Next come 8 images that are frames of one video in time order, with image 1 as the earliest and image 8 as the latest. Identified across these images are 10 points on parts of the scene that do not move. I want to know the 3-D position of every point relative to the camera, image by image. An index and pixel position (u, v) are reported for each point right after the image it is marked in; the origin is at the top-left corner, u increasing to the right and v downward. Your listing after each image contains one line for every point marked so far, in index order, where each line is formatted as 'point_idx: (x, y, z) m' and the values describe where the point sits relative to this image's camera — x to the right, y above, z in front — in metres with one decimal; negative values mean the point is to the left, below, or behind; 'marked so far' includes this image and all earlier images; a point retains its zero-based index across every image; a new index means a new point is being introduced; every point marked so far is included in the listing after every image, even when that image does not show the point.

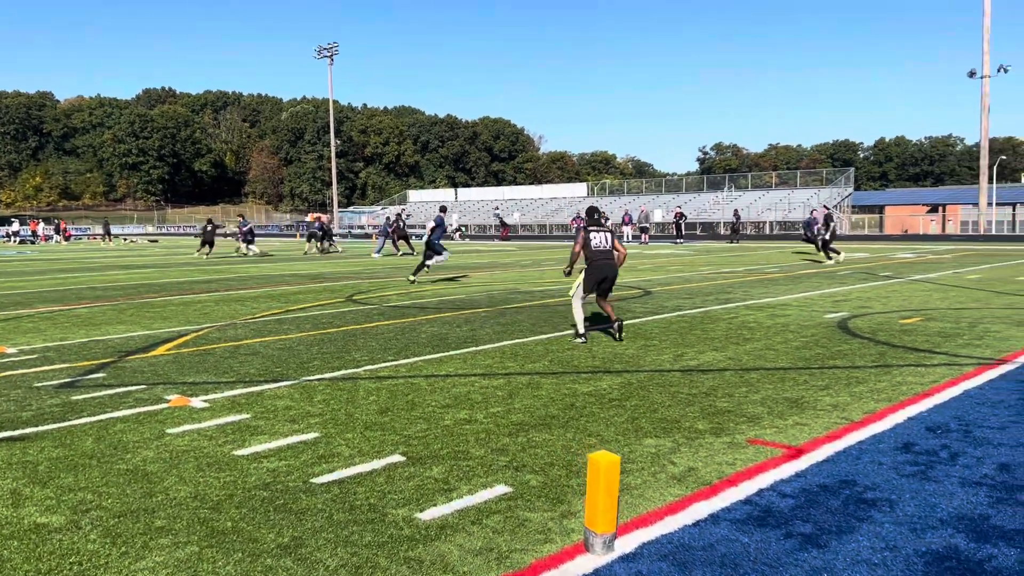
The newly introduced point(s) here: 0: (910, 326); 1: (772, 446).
0: (+4.0, -0.4, +8.4) m
1: (+1.3, -0.8, +4.4) m
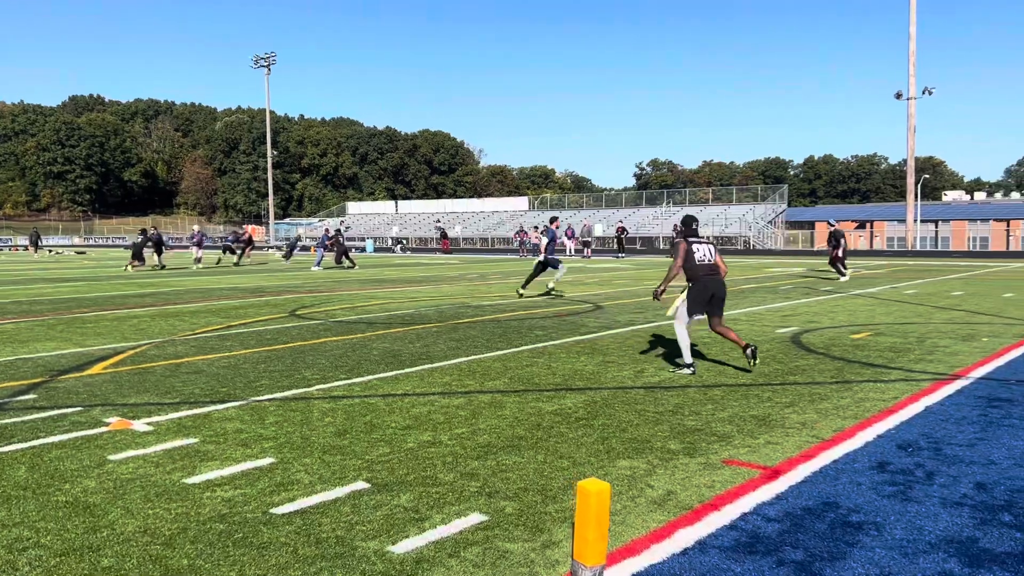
0: (+3.5, -0.5, +8.5) m
1: (+1.2, -0.9, +4.3) m
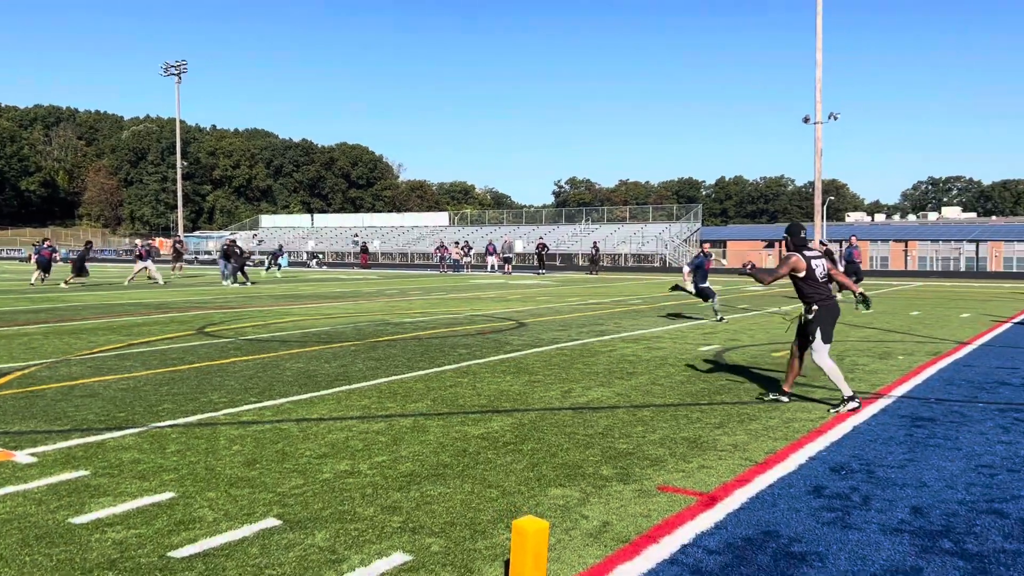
0: (+2.7, -0.7, +8.6) m
1: (+0.8, -1.0, +4.1) m
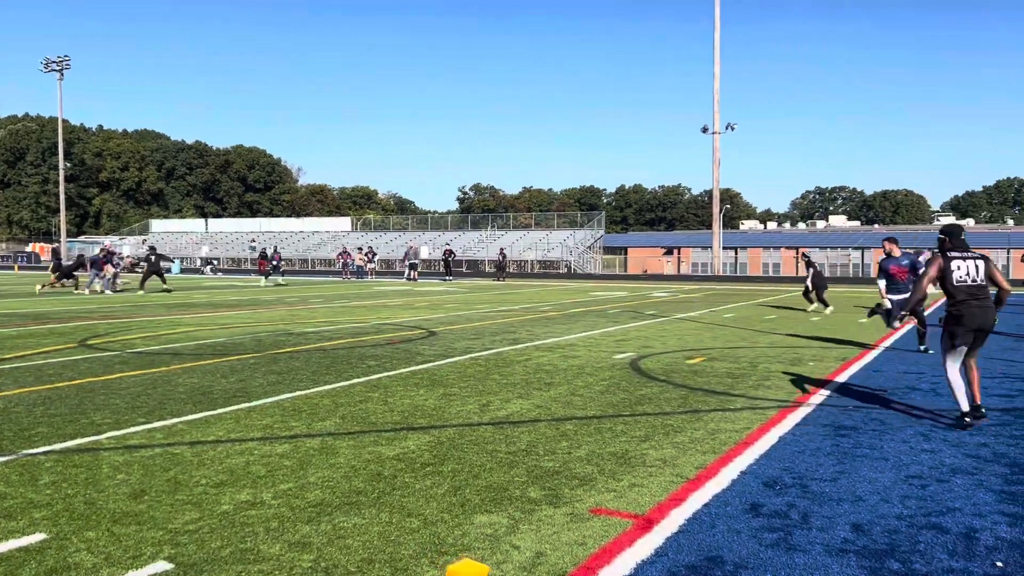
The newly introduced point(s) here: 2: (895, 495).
0: (+1.9, -0.8, +8.5) m
1: (+0.5, -1.0, +3.9) m
2: (+1.9, -1.0, +4.1) m
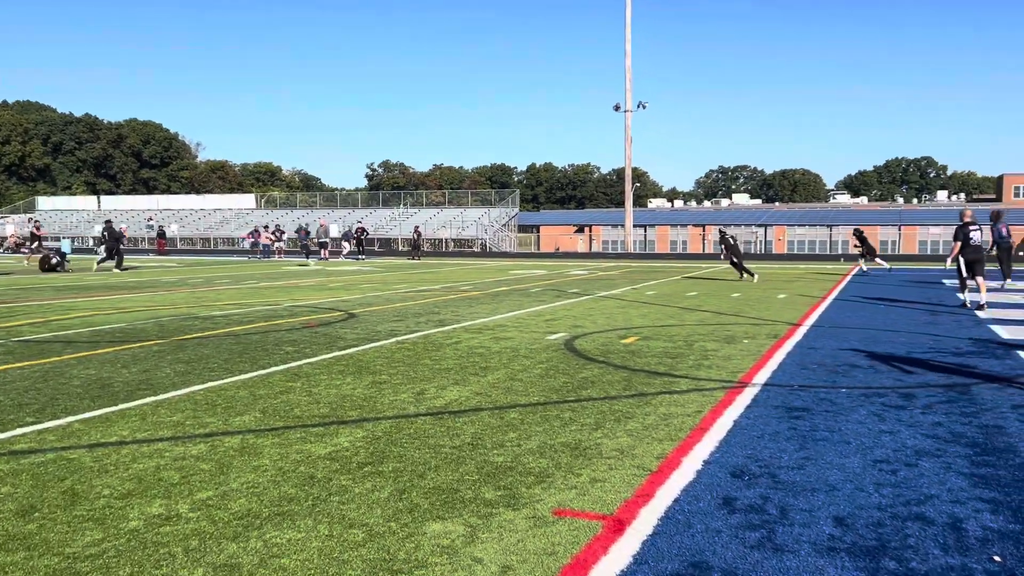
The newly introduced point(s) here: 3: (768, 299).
0: (+1.2, -0.6, +8.3) m
1: (+0.3, -1.0, +3.5) m
2: (+1.6, -0.9, +3.9) m
3: (+4.3, -0.2, +14.2) m
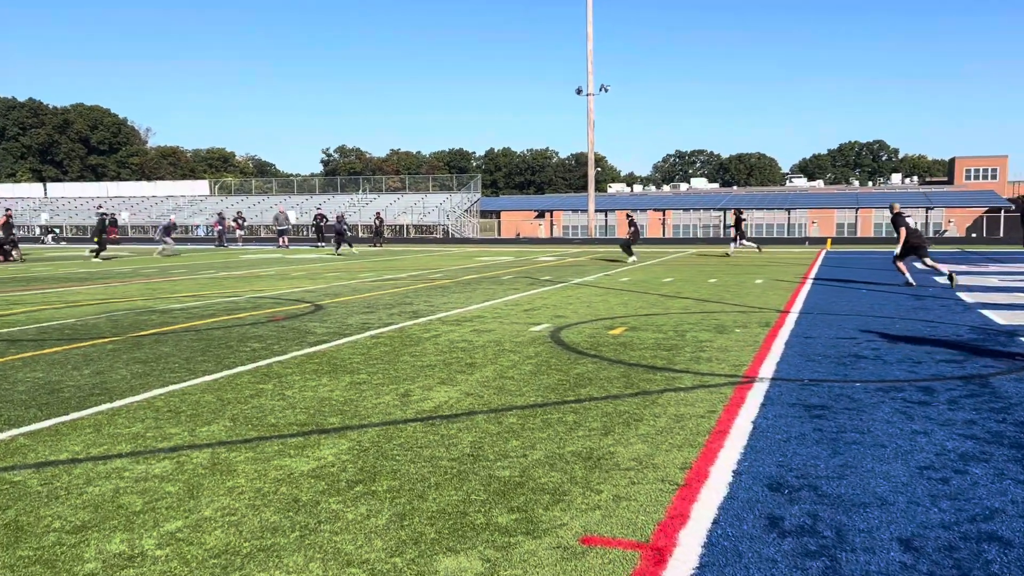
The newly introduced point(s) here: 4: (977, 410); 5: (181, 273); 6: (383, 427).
0: (+1.0, -0.5, +7.9) m
1: (+0.4, -0.9, +3.1) m
2: (+1.7, -0.9, +3.5) m
3: (+3.8, +0.1, +13.9) m
4: (+2.7, -0.7, +4.9) m
5: (-7.1, +0.3, +18.1) m
6: (-0.7, -0.8, +4.7) m
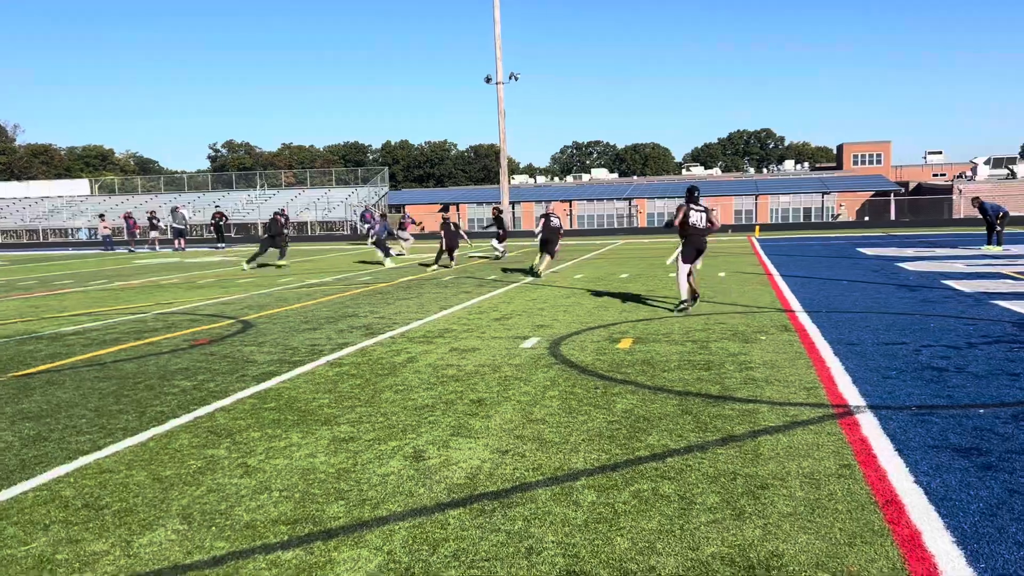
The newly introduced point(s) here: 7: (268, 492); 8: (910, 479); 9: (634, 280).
0: (+1.0, -0.5, +6.6) m
1: (+0.9, -1.0, +1.8) m
2: (+2.2, -0.9, +2.4) m
3: (+3.0, +0.1, +12.9) m
4: (+3.0, -0.7, +3.8) m
5: (-8.3, +0.1, +15.8) m
6: (-0.4, -0.9, +3.3) m
7: (-1.1, -0.9, +3.7) m
8: (+1.7, -0.8, +3.6) m
9: (+1.9, +0.1, +12.9) m
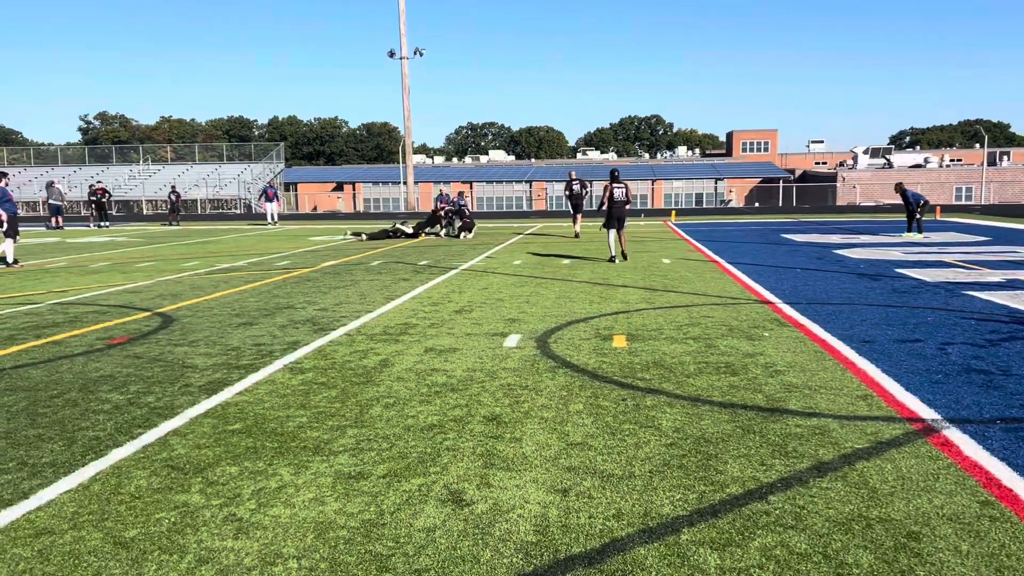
0: (+0.9, -0.5, +5.9) m
1: (+1.5, -1.1, +1.1) m
2: (+2.6, -1.0, +1.9) m
3: (+2.1, +0.3, +12.4) m
4: (+3.2, -0.7, +3.4) m
5: (-9.5, +0.3, +13.8) m
6: (0.0, -0.9, +2.5) m
7: (-0.8, -0.9, +2.8) m
8: (+2.0, -0.8, +3.0) m
9: (+1.0, +0.3, +12.2) m
